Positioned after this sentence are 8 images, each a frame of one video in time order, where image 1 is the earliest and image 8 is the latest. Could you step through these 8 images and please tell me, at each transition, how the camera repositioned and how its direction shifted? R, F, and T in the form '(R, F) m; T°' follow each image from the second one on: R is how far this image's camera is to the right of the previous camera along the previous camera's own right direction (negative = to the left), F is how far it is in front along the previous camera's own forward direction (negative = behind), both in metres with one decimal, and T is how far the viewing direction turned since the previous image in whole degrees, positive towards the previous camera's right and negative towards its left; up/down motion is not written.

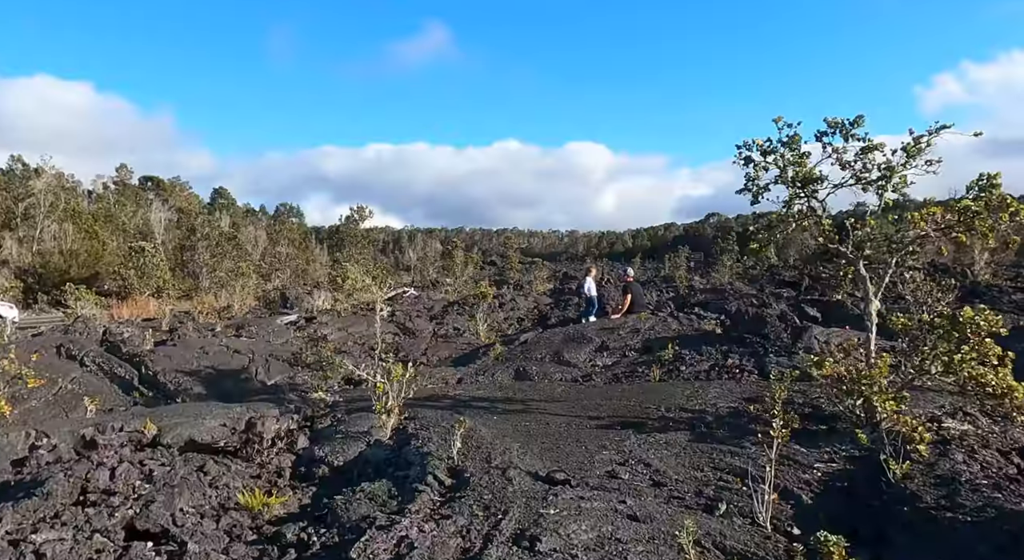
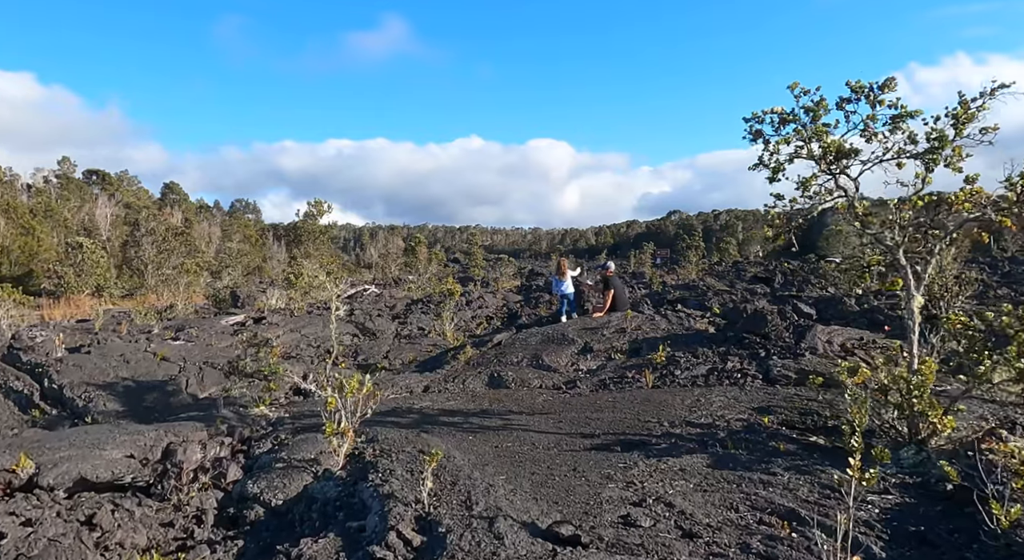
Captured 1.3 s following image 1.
(-0.2, +1.3) m; +3°
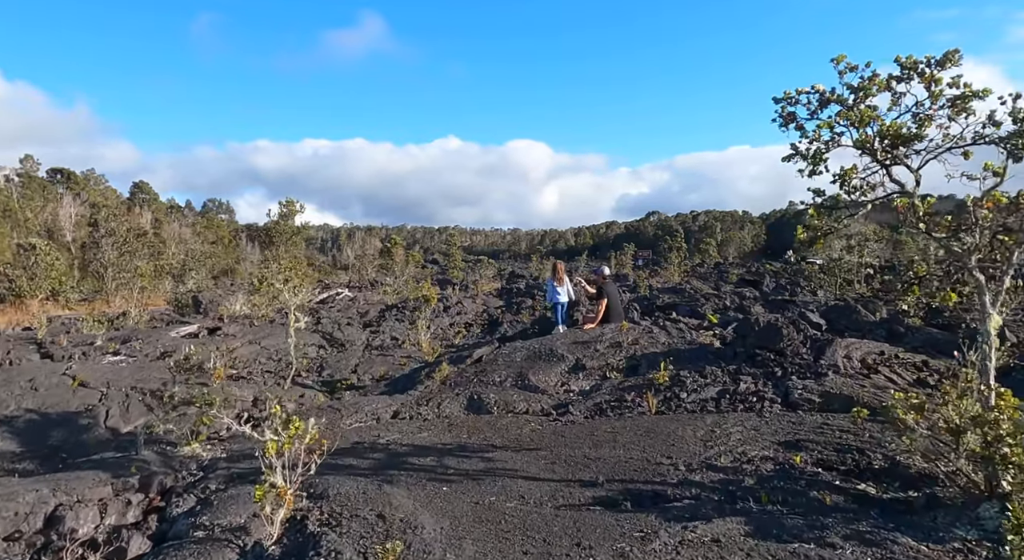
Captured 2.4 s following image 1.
(0.0, +1.3) m; +2°
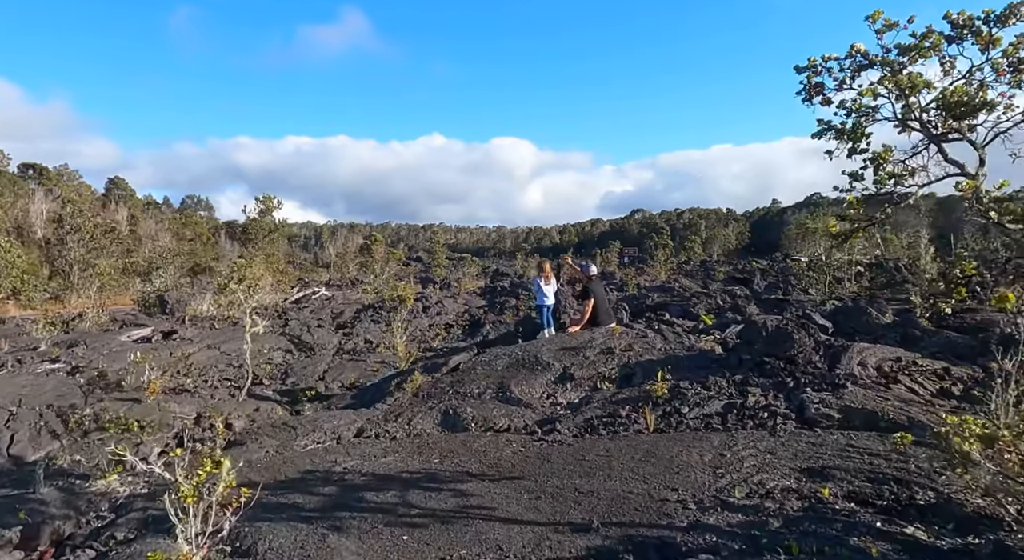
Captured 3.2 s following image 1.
(+0.1, +1.0) m; +1°
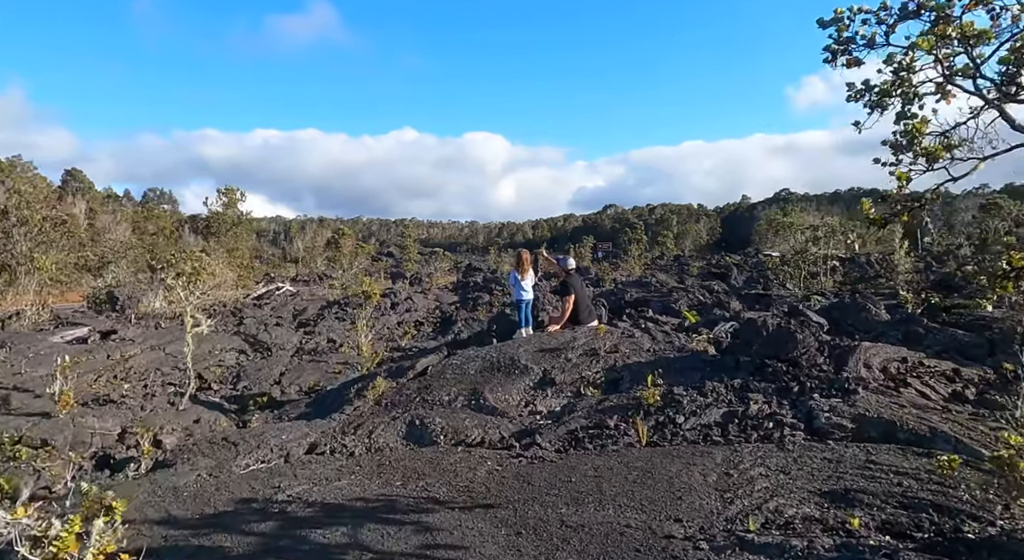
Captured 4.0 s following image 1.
(0.0, +0.9) m; +2°
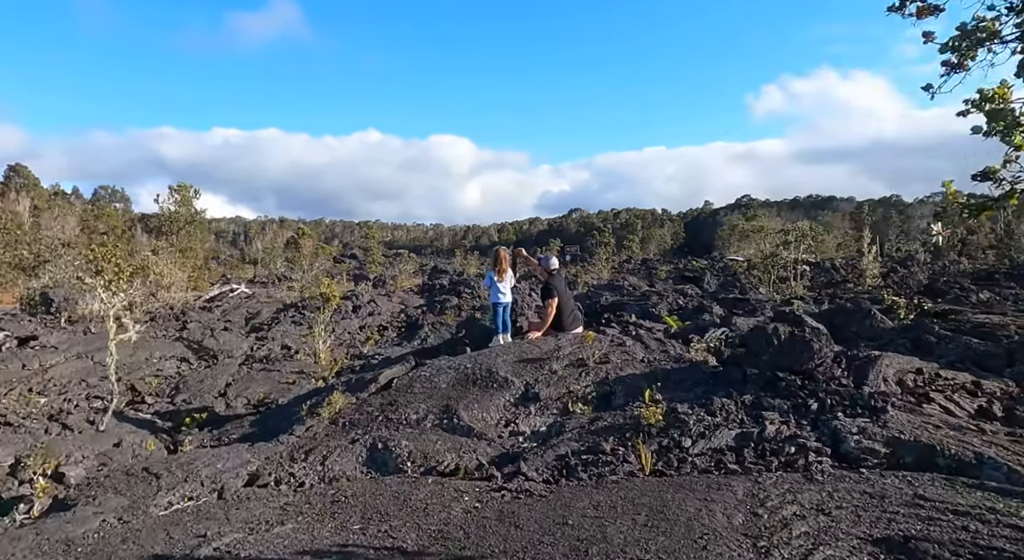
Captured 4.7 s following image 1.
(-0.1, +1.0) m; +3°
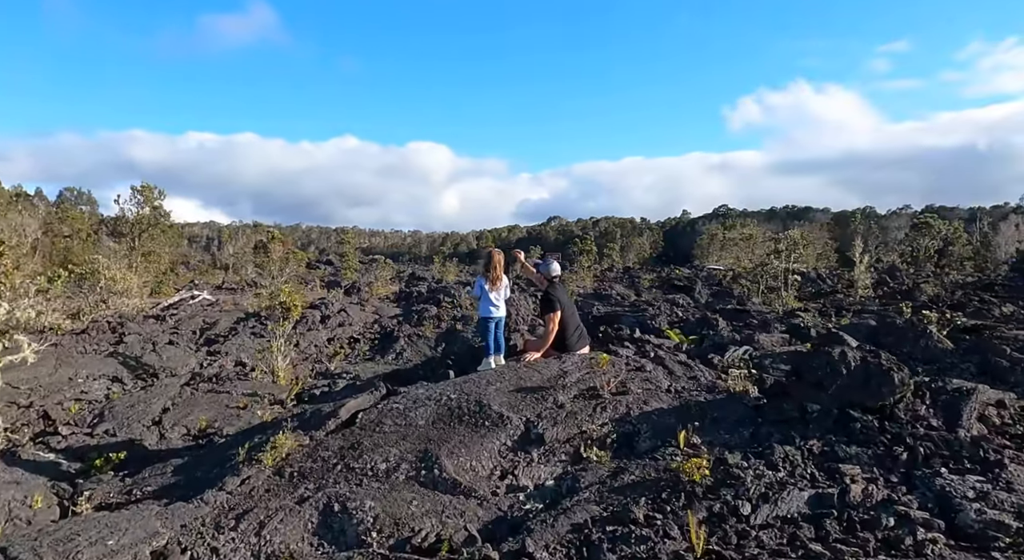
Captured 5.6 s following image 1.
(-0.2, +1.5) m; +2°
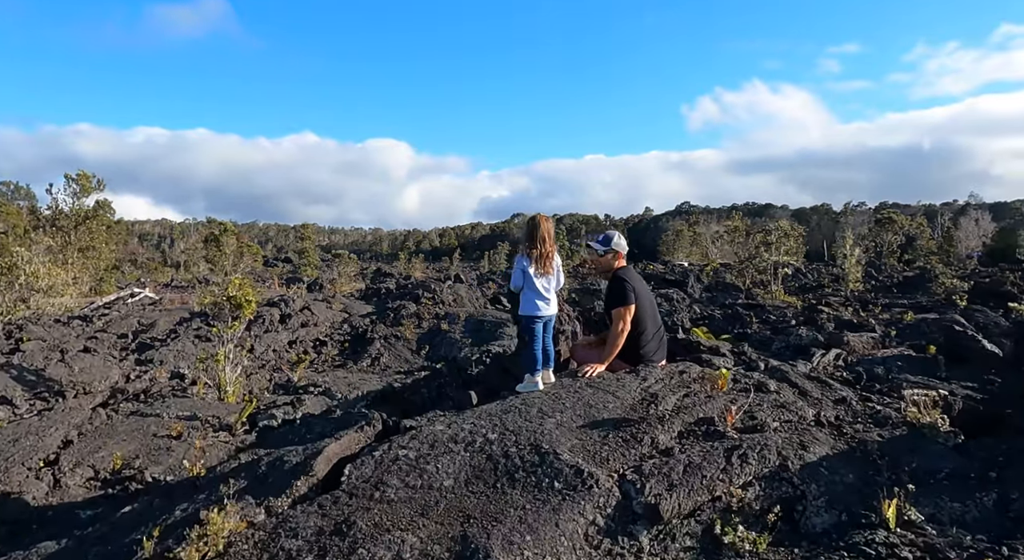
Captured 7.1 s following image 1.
(-0.6, +2.2) m; +3°
